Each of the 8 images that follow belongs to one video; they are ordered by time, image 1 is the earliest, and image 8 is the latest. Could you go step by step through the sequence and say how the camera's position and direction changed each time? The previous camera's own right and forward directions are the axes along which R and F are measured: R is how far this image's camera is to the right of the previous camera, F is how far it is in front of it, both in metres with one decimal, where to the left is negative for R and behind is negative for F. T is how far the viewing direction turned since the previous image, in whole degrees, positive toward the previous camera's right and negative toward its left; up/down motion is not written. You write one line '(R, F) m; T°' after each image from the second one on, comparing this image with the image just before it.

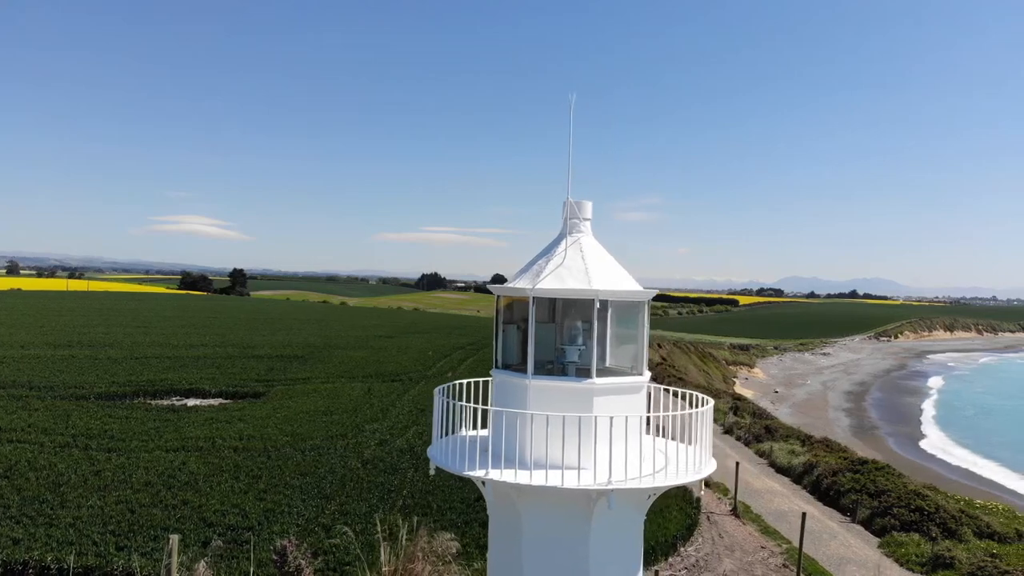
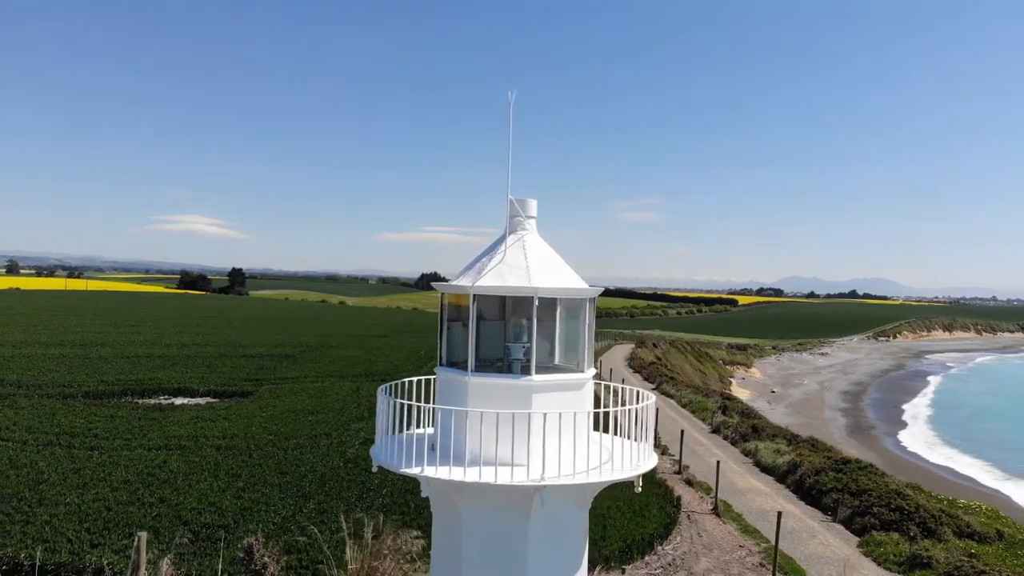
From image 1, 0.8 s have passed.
(+0.6, 0.0) m; 0°
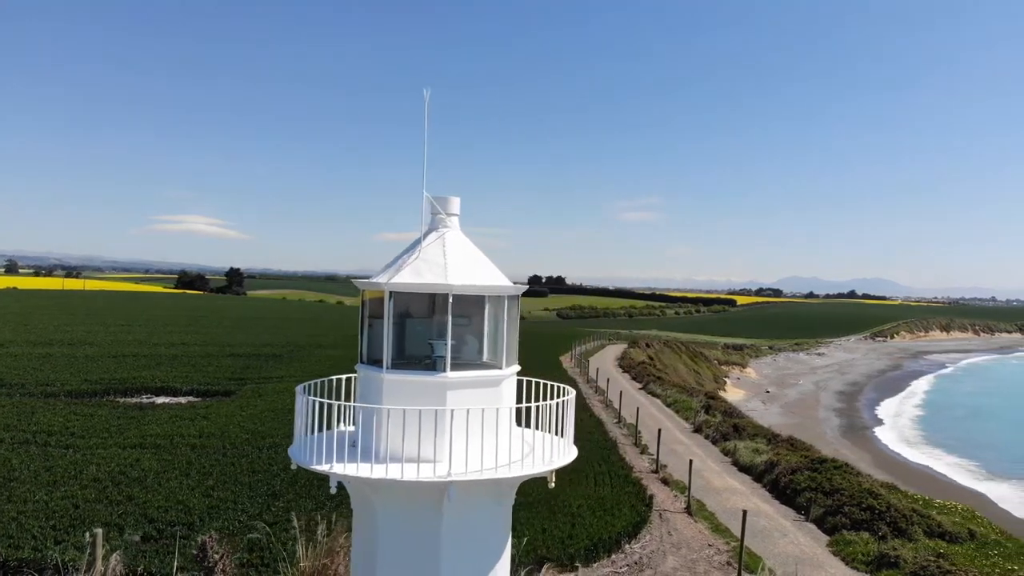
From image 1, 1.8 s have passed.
(+0.8, 0.0) m; 0°
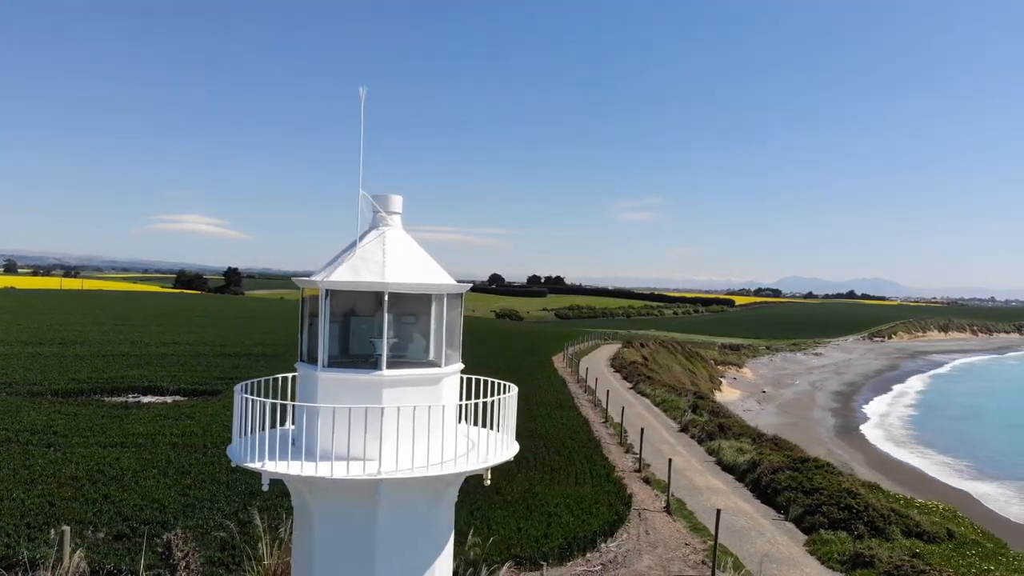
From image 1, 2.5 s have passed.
(+0.6, 0.0) m; 0°
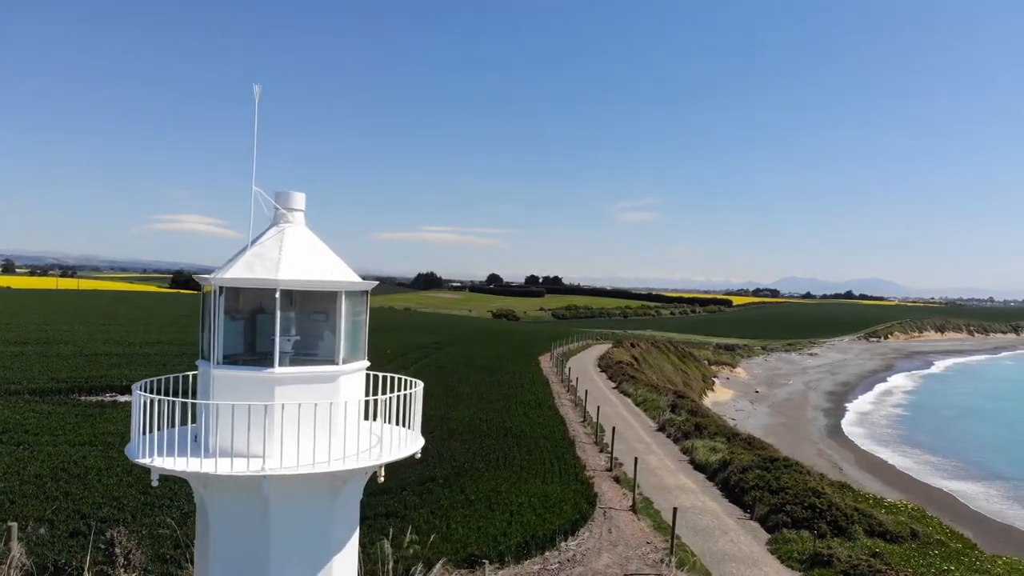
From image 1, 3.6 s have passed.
(+1.1, 0.0) m; 0°
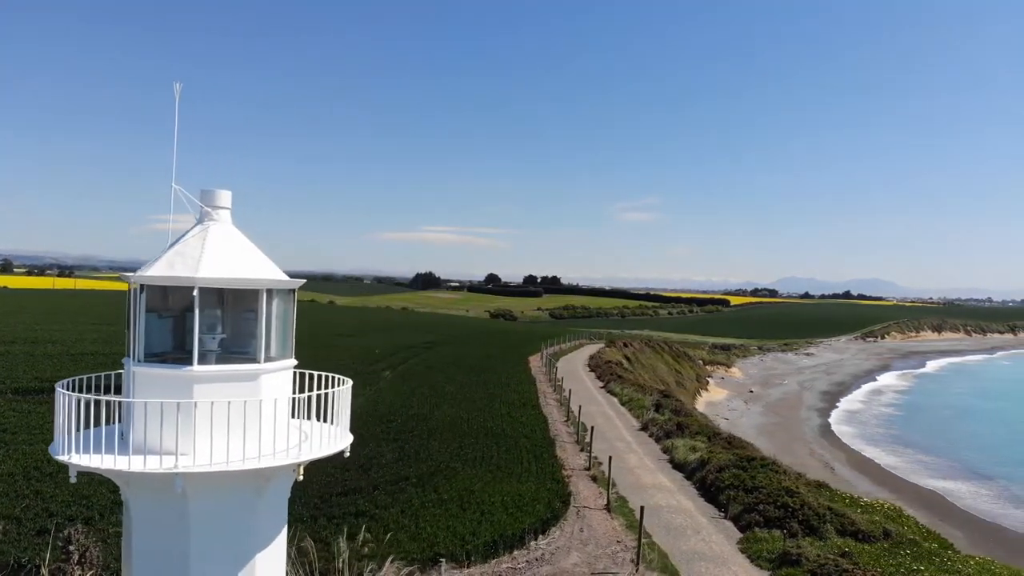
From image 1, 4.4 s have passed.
(+0.8, 0.0) m; 0°
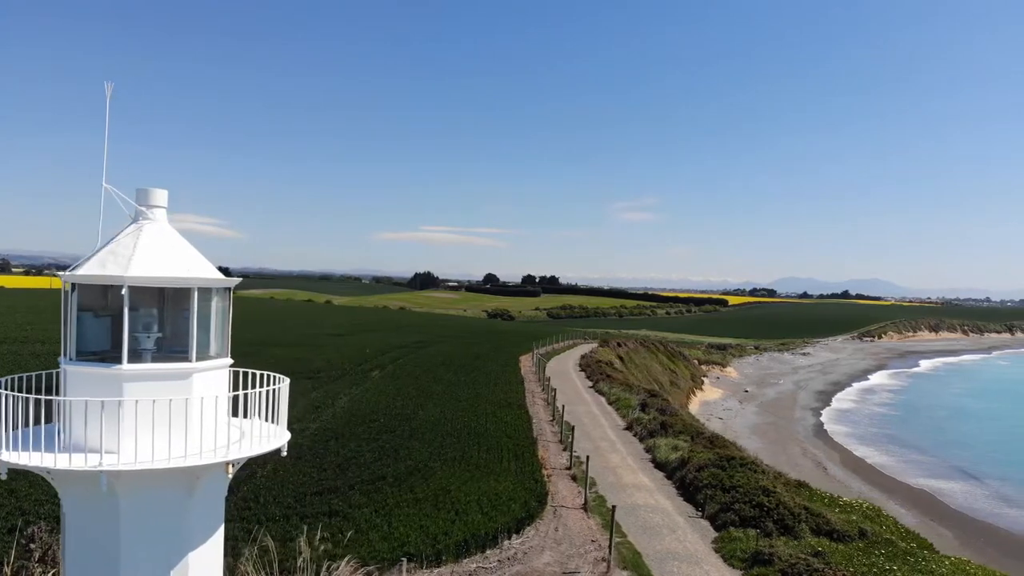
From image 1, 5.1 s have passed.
(+0.7, 0.0) m; 0°
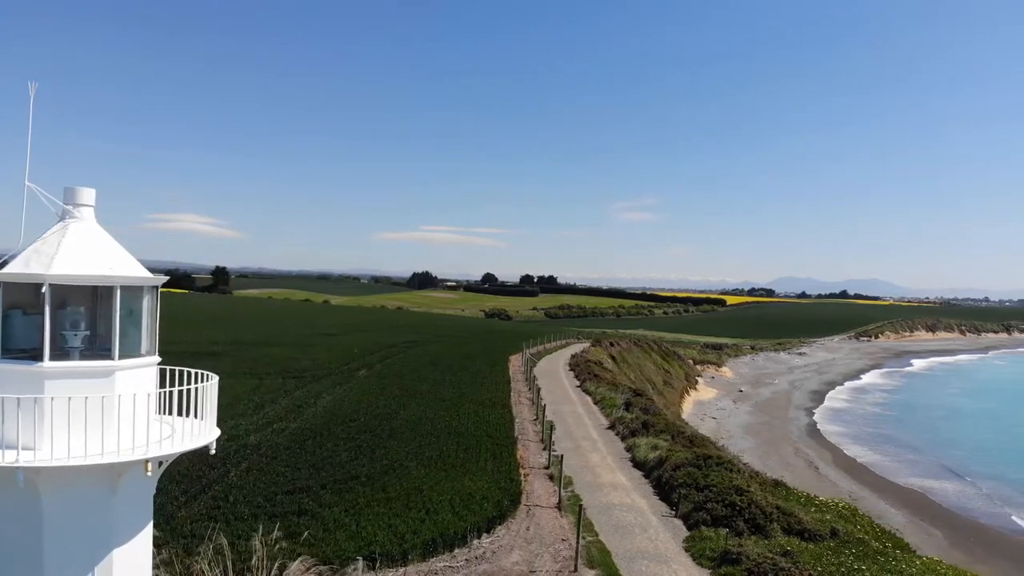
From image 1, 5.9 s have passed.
(+0.8, 0.0) m; 0°
